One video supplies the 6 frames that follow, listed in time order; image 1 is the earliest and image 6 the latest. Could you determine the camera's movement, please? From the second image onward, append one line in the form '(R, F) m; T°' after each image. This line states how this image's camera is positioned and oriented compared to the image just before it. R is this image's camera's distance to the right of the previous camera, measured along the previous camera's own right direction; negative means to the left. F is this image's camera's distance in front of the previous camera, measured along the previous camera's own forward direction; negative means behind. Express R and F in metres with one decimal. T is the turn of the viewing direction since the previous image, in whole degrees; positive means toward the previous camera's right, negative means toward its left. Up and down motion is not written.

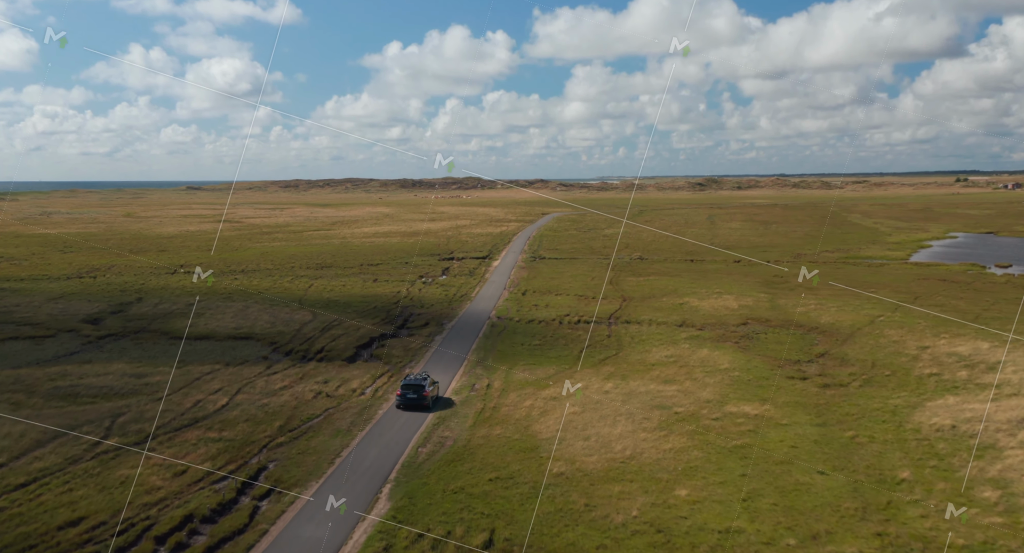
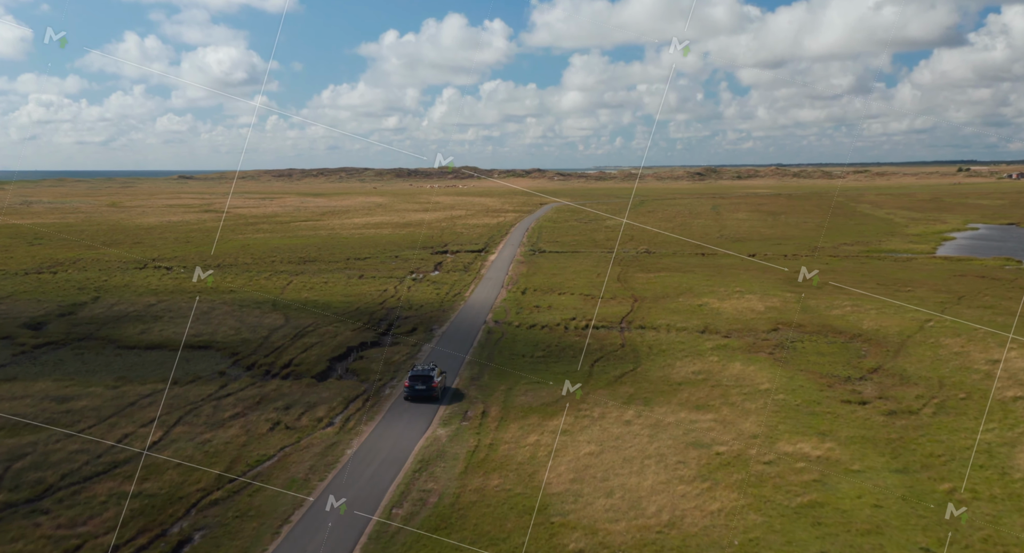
(-0.1, +7.2) m; 0°
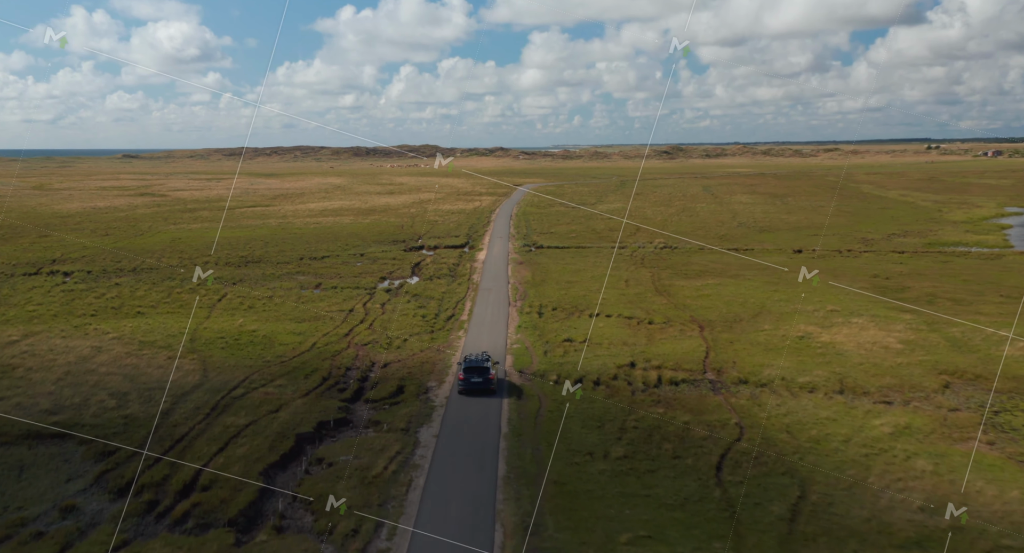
(-3.2, +18.4) m; +3°
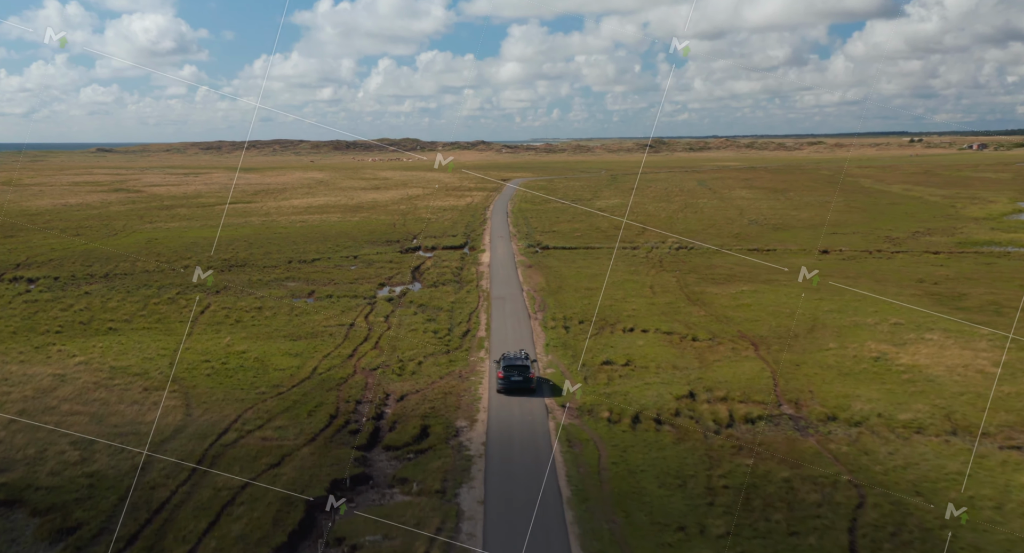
(-2.3, +5.8) m; +1°
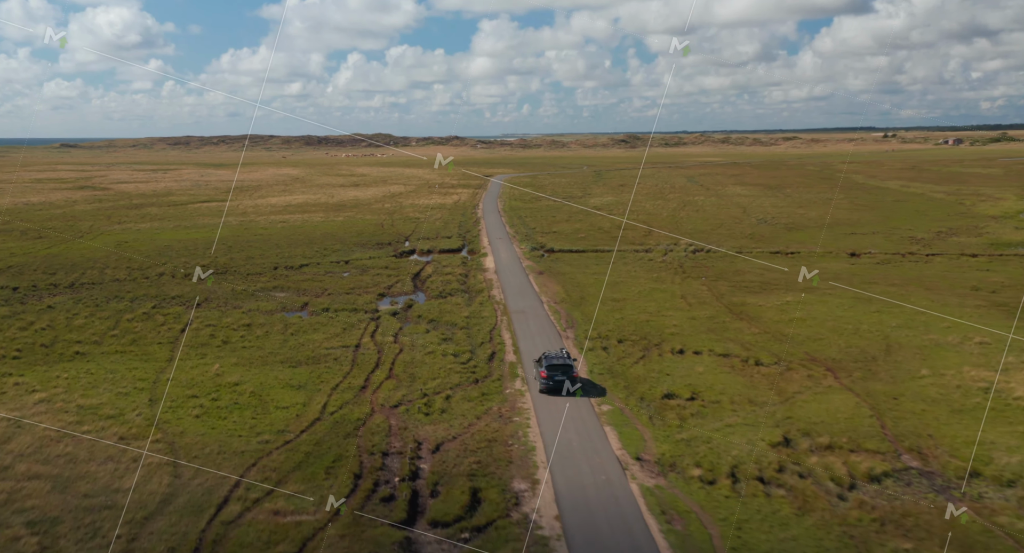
(-2.9, +5.9) m; +2°
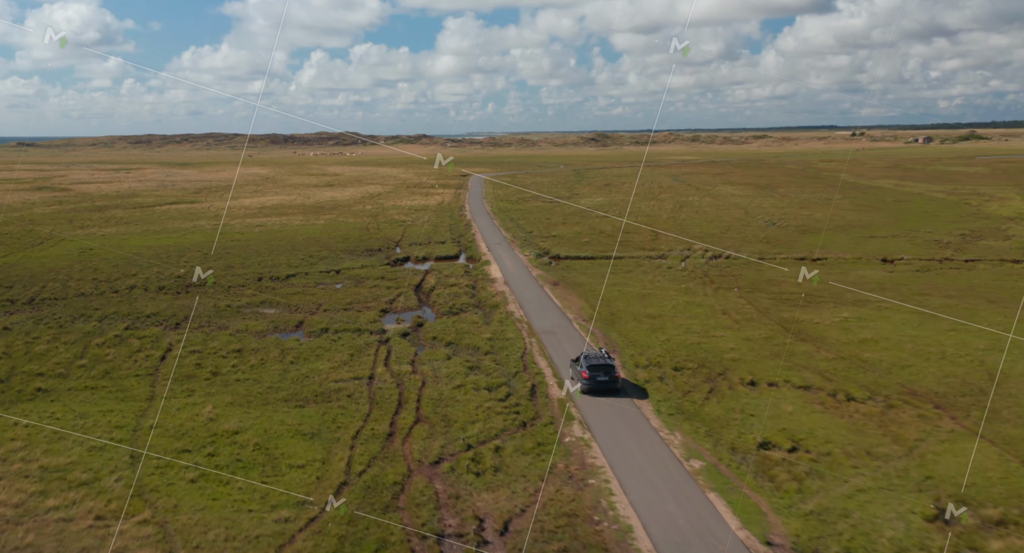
(-3.2, +5.9) m; +2°
